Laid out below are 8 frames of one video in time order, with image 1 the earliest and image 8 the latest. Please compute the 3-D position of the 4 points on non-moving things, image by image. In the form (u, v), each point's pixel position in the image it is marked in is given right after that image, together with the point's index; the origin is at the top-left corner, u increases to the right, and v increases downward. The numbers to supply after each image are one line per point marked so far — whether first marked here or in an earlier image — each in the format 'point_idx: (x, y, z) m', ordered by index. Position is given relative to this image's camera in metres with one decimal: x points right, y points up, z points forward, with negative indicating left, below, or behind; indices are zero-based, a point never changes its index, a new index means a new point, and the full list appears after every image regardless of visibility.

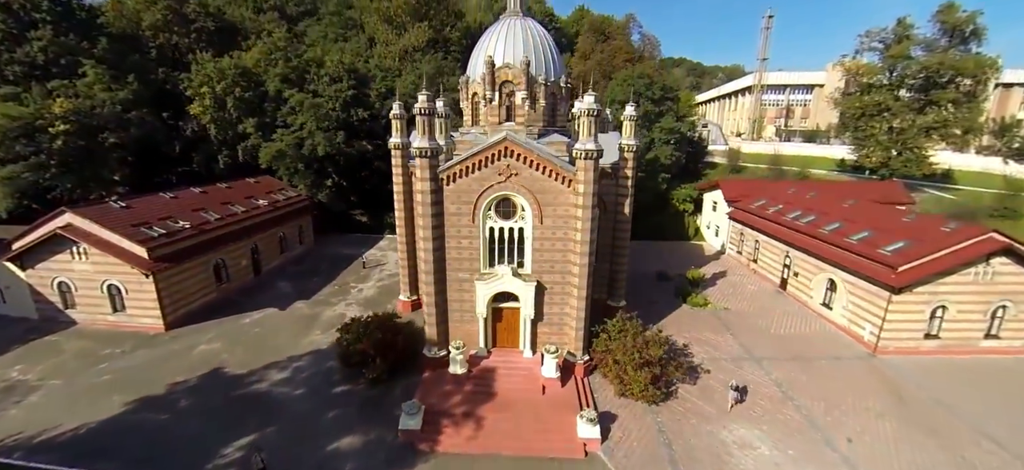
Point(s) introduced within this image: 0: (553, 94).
0: (+1.7, +5.8, +18.0) m
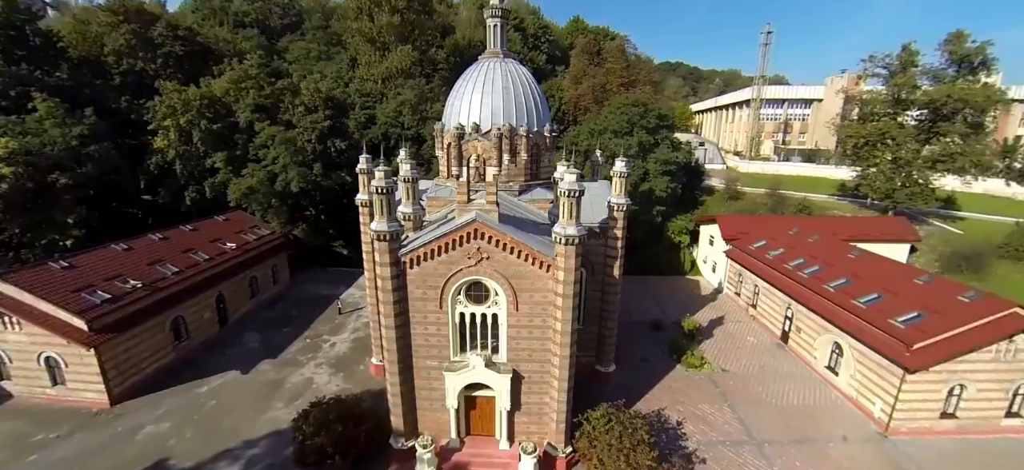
0: (+0.9, +3.4, +16.5) m
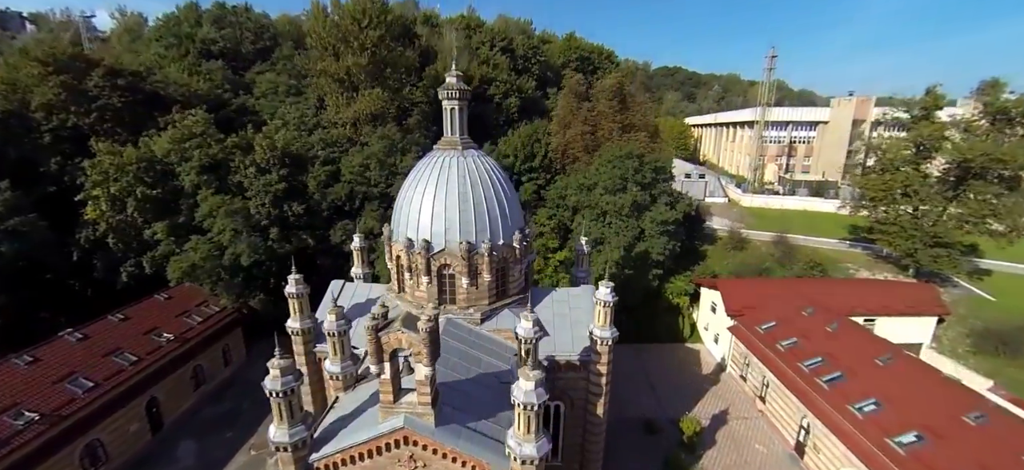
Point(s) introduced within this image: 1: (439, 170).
0: (-0.3, -0.7, +13.6) m
1: (-2.3, +2.0, +13.7) m
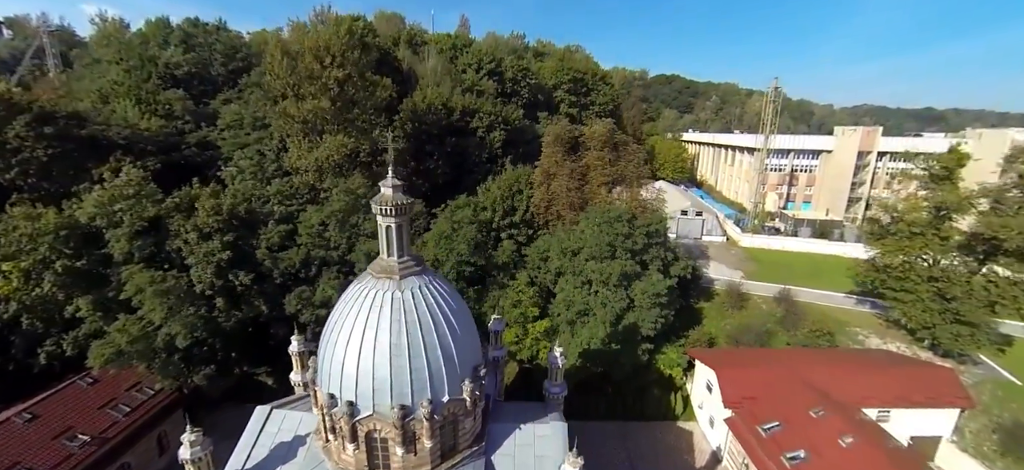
0: (-1.6, -4.5, +11.0) m
1: (-3.5, -1.8, +11.0) m
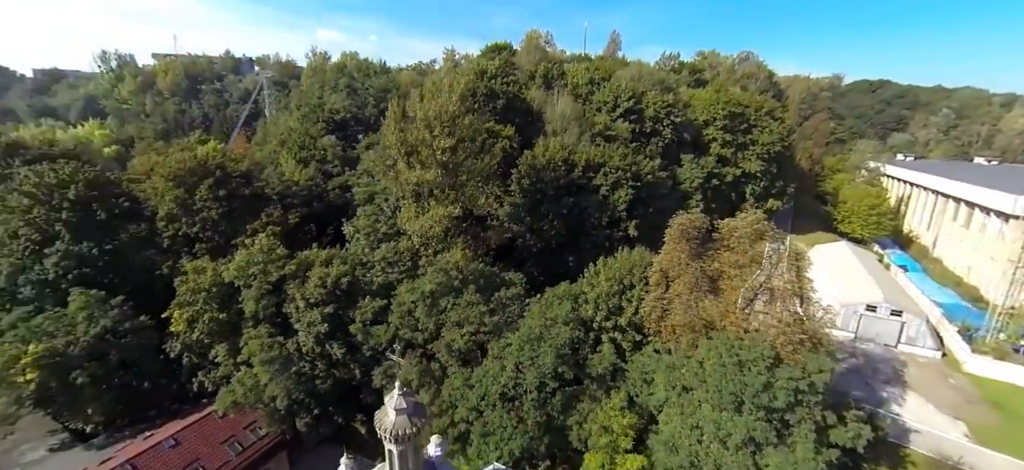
0: (-1.8, -9.5, +8.6) m
1: (-3.3, -6.6, +9.2) m
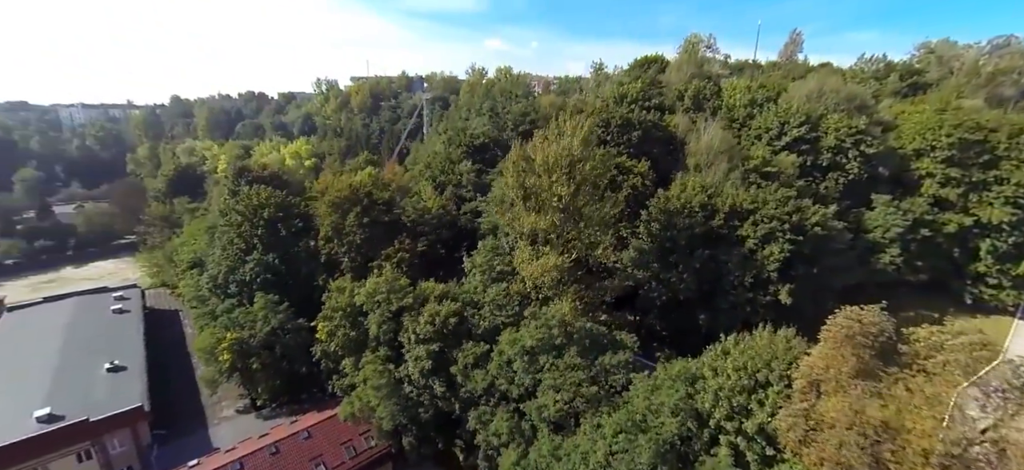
0: (-2.3, -12.4, +7.9) m
1: (-3.2, -9.3, +8.9) m
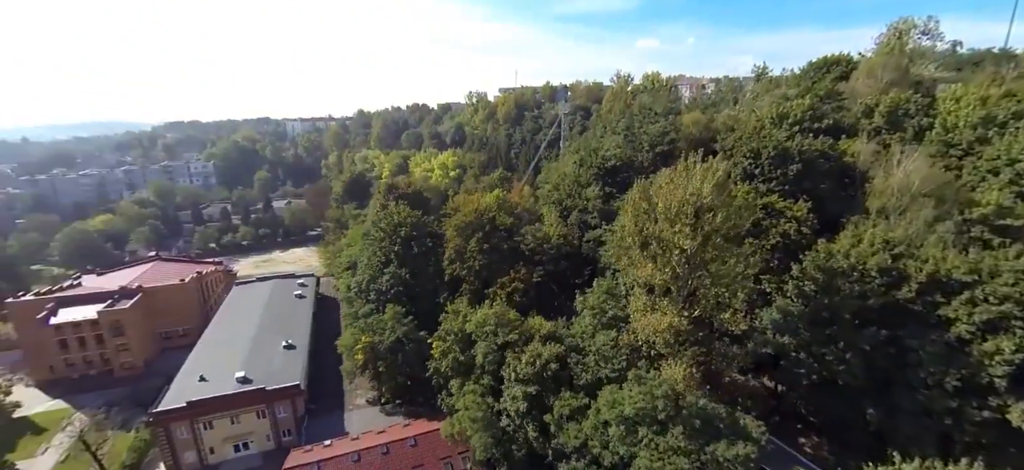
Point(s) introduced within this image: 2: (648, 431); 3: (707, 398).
0: (-2.9, -14.6, +7.8) m
1: (-3.2, -11.5, +8.9) m
2: (+6.2, -8.7, +19.6) m
3: (+9.4, -7.1, +20.1) m
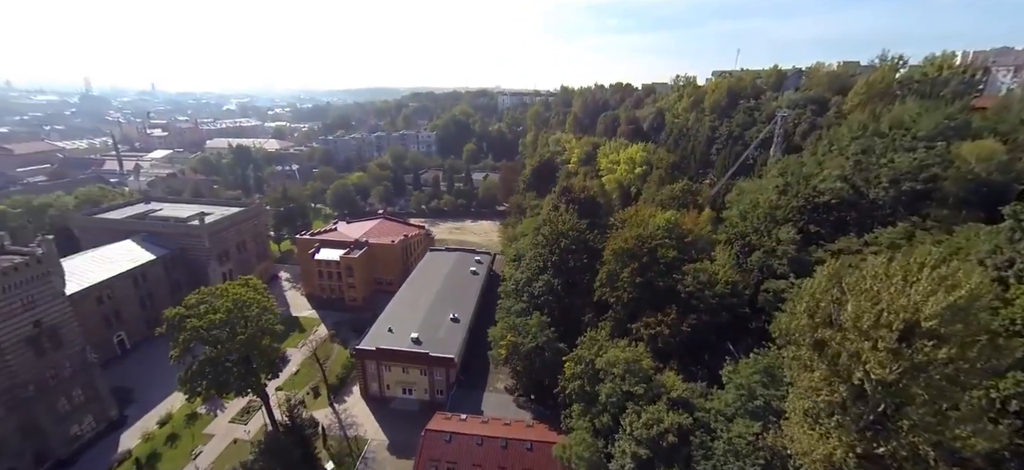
0: (-4.9, -17.2, +9.8) m
1: (-4.3, -14.0, +10.6) m
2: (+9.2, -12.3, +15.7) m
3: (+12.4, -11.3, +14.6) m
